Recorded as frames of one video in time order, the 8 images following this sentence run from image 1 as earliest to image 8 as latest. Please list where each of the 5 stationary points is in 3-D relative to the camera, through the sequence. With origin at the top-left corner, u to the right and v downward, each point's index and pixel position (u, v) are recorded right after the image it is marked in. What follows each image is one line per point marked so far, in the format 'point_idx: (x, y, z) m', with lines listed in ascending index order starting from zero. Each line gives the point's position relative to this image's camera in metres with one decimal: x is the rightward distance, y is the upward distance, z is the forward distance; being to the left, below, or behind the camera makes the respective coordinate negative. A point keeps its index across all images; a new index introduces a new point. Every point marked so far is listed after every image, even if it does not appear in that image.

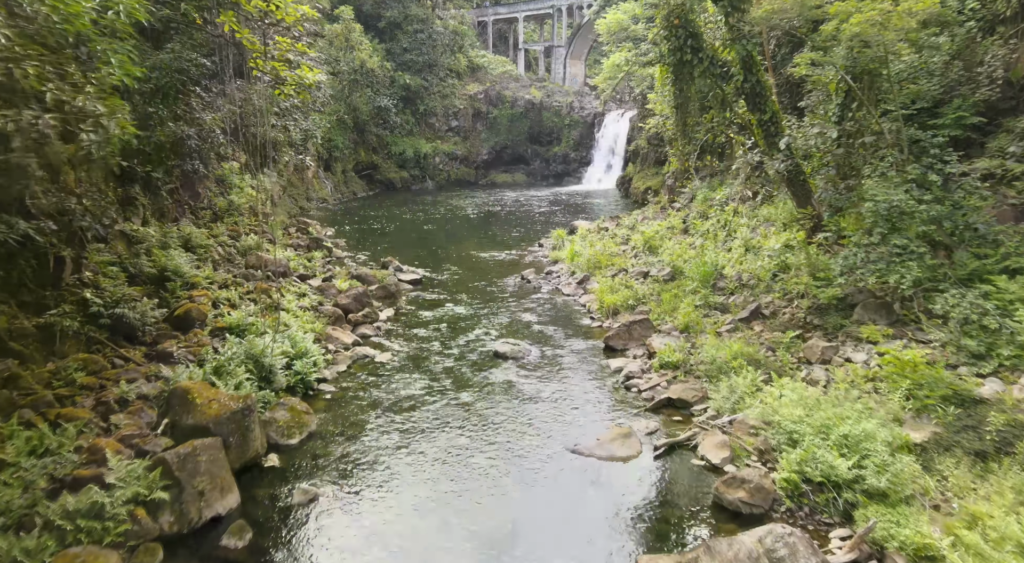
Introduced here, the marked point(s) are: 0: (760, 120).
0: (+4.2, +2.7, +10.8) m
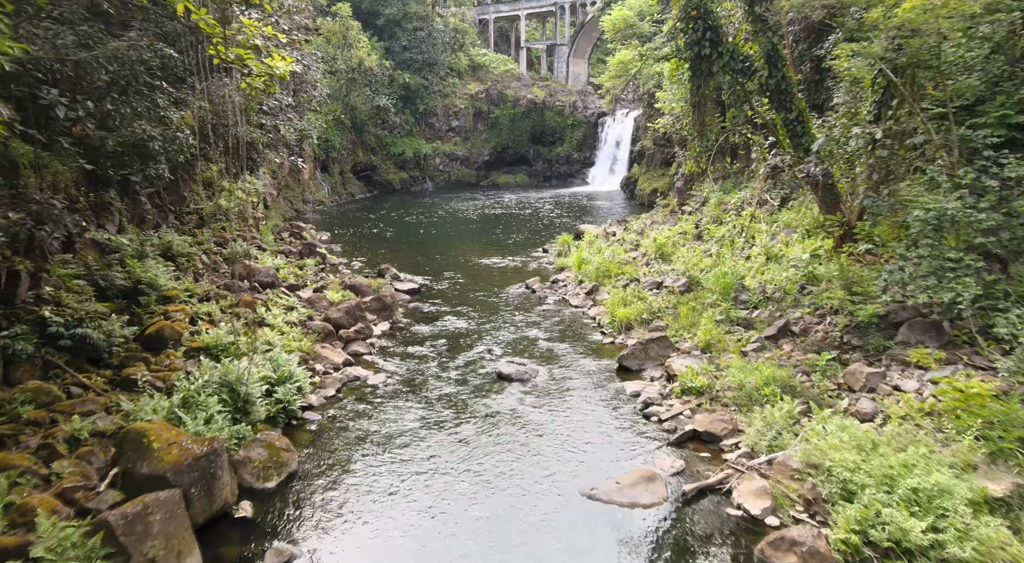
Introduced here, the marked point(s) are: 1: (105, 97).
0: (+4.3, +2.5, +10.0) m
1: (-4.5, +2.0, +7.0) m
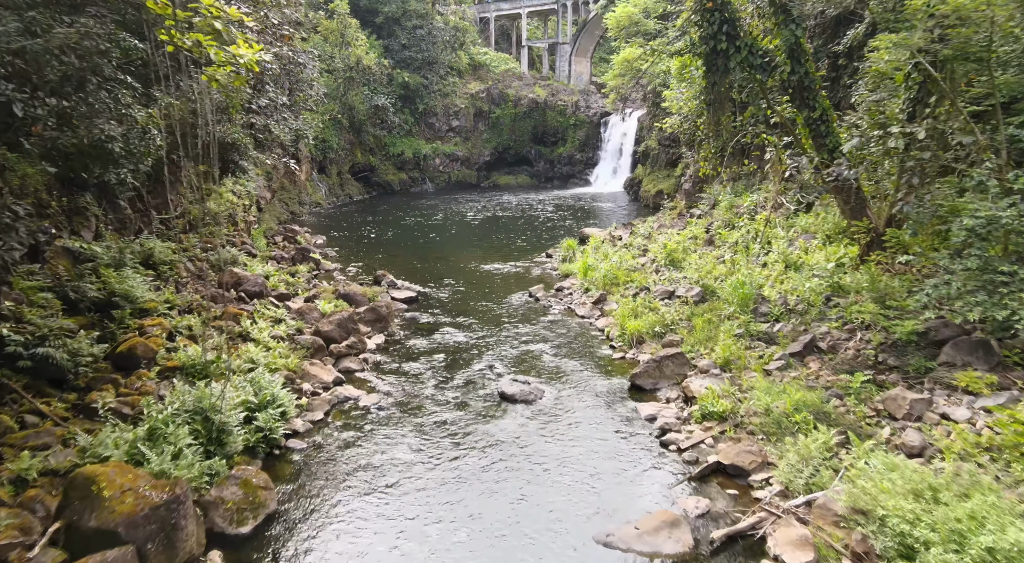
0: (+4.3, +2.4, +9.3) m
1: (-4.5, +1.9, +6.4) m
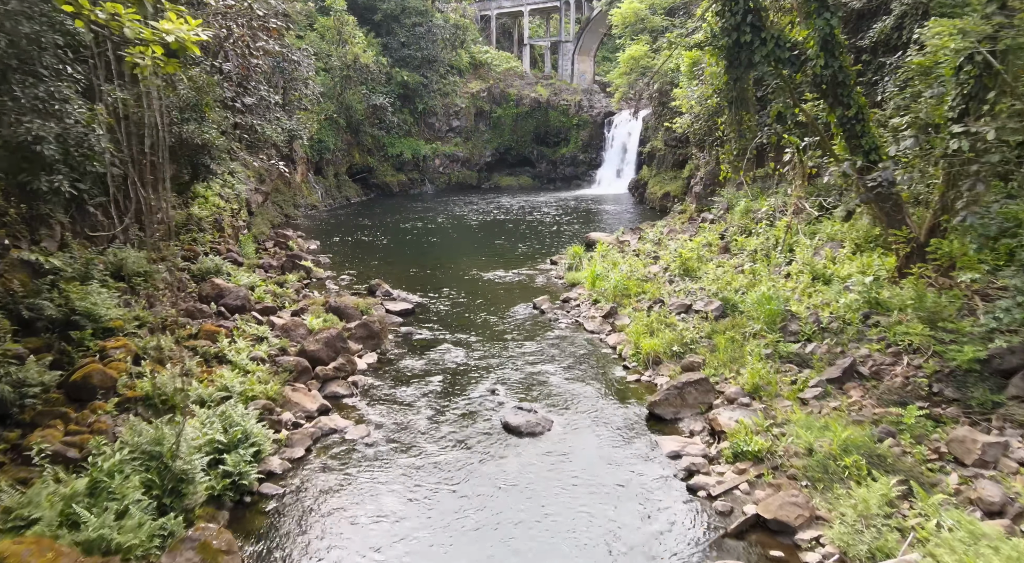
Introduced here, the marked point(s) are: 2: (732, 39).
0: (+4.4, +2.2, +8.5) m
1: (-4.4, +1.7, +5.6) m
2: (+3.0, +3.3, +8.7) m
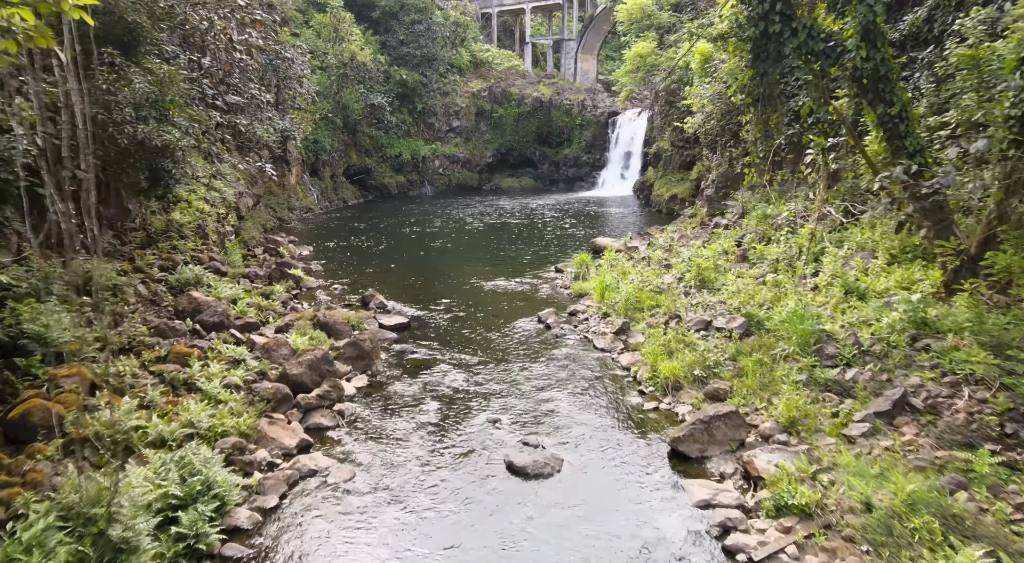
0: (+4.4, +2.0, +7.7) m
1: (-4.4, +1.5, +4.8) m
2: (+3.0, +3.1, +7.9) m
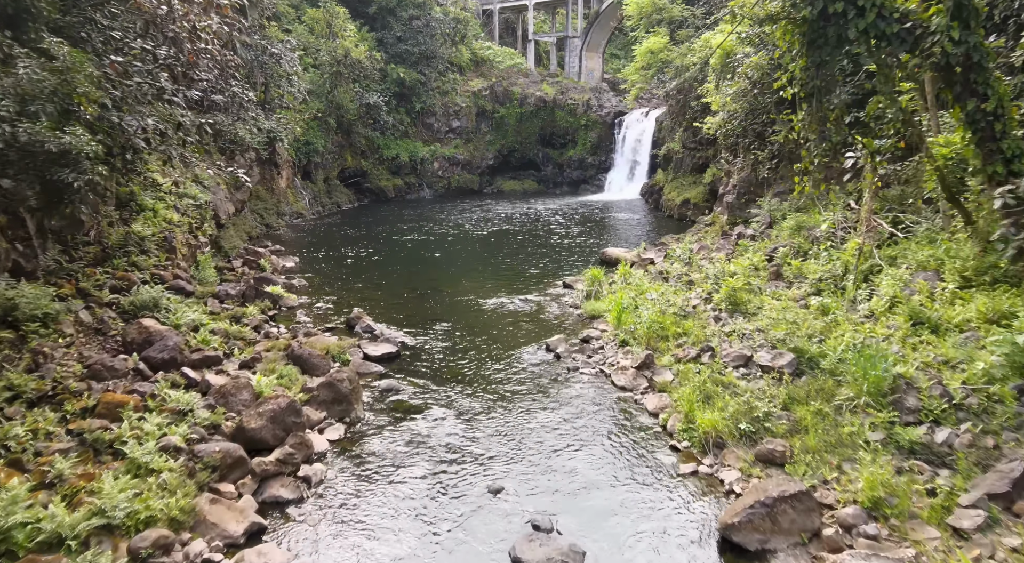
0: (+4.5, +1.7, +6.3) m
1: (-4.3, +1.2, +3.4) m
2: (+3.1, +2.8, +6.5) m
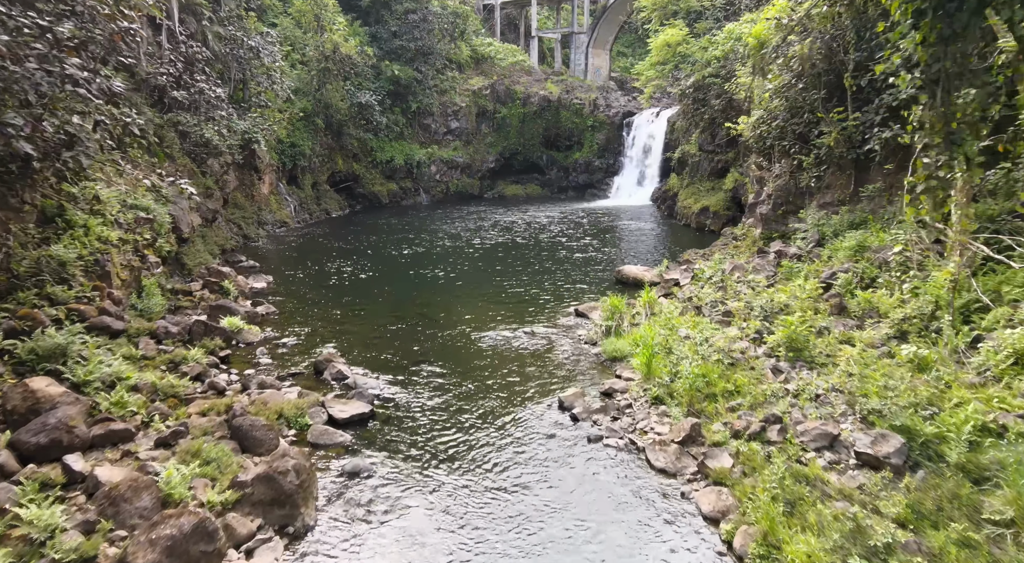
0: (+4.5, +1.2, +4.3) m
1: (-4.3, +0.7, +1.4) m
2: (+3.1, +2.3, +4.6) m
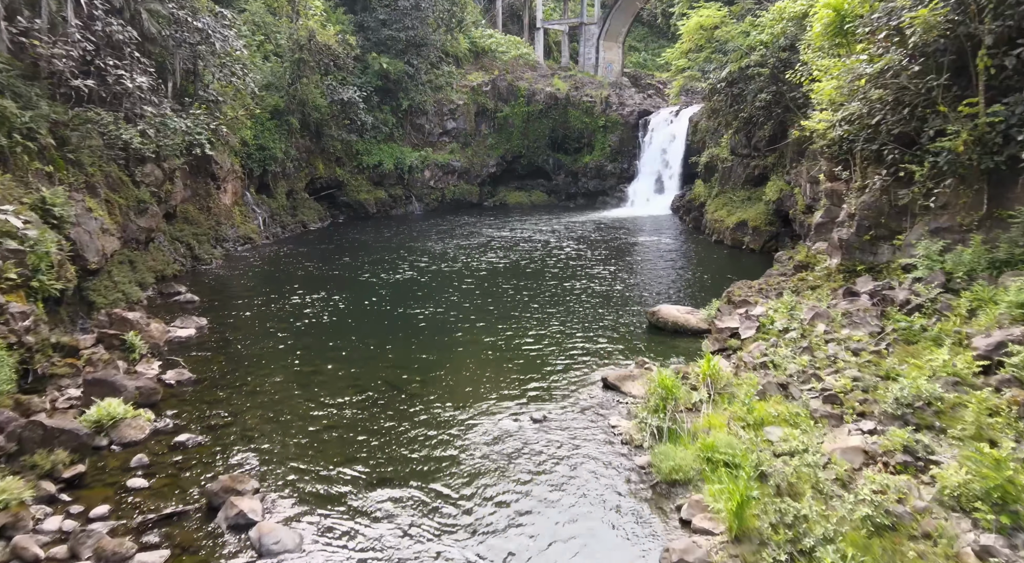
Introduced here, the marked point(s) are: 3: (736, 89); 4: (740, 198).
0: (+4.5, +0.5, +1.1) m
1: (-4.3, 0.0, -1.8) m
2: (+3.2, +1.6, +1.3) m
3: (+5.8, +4.9, +16.3) m
4: (+6.8, +2.4, +18.8) m
